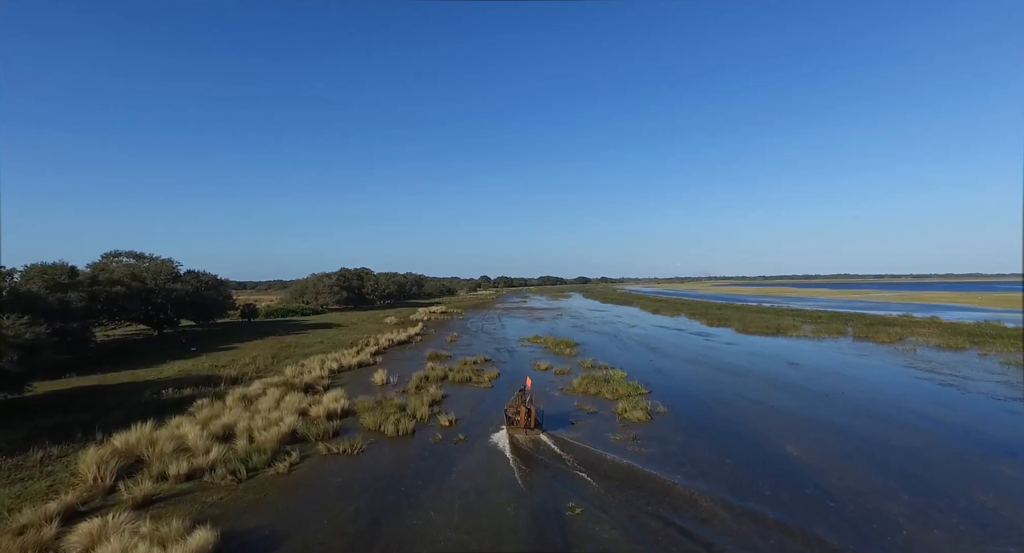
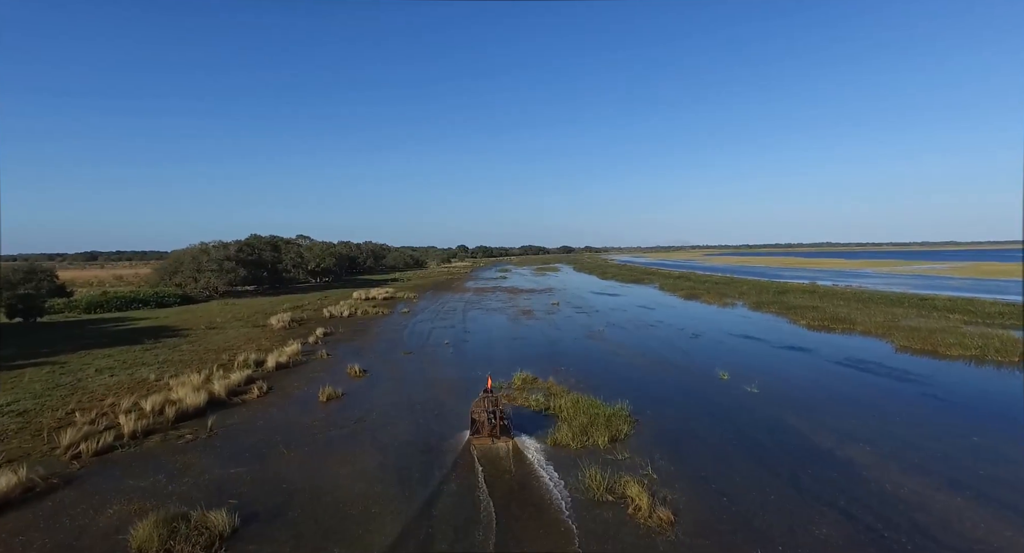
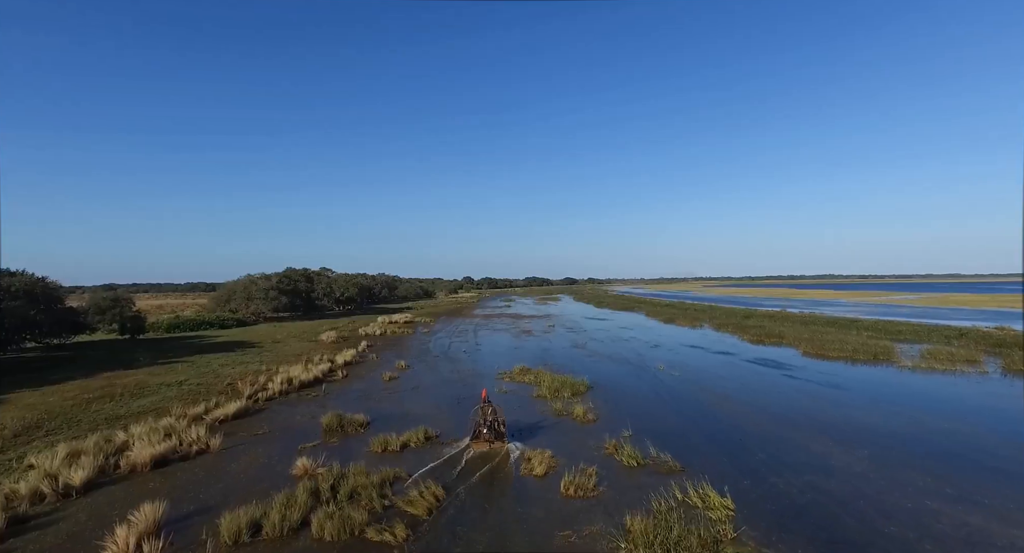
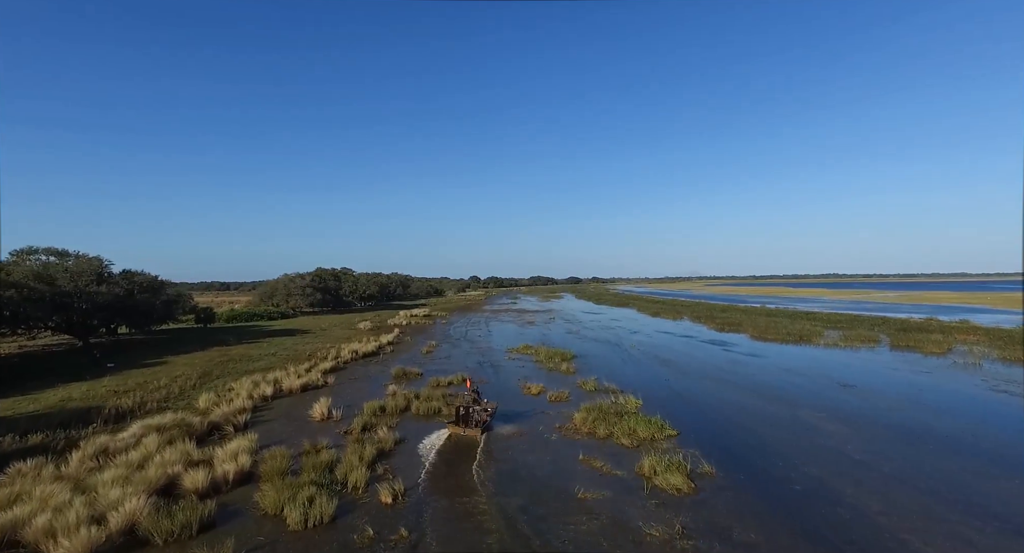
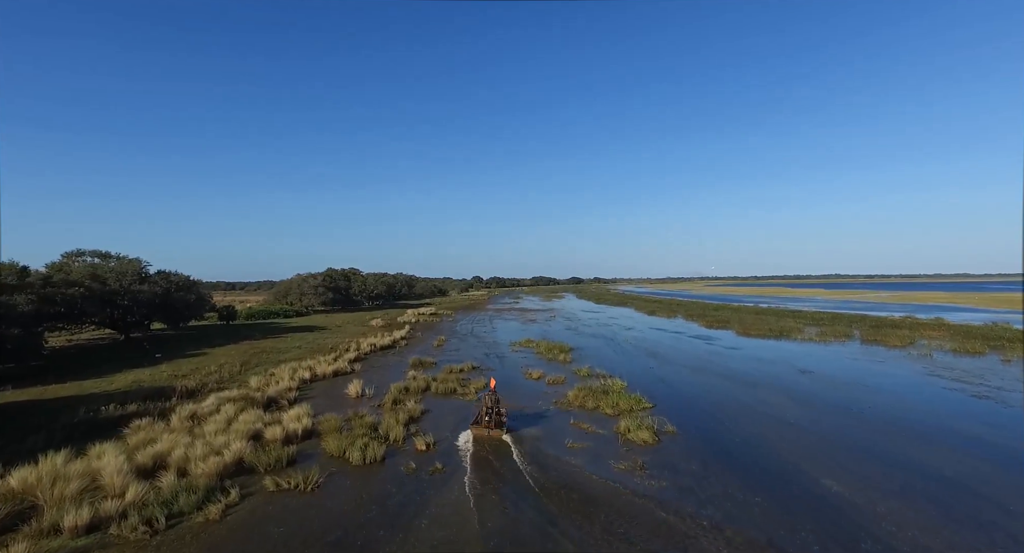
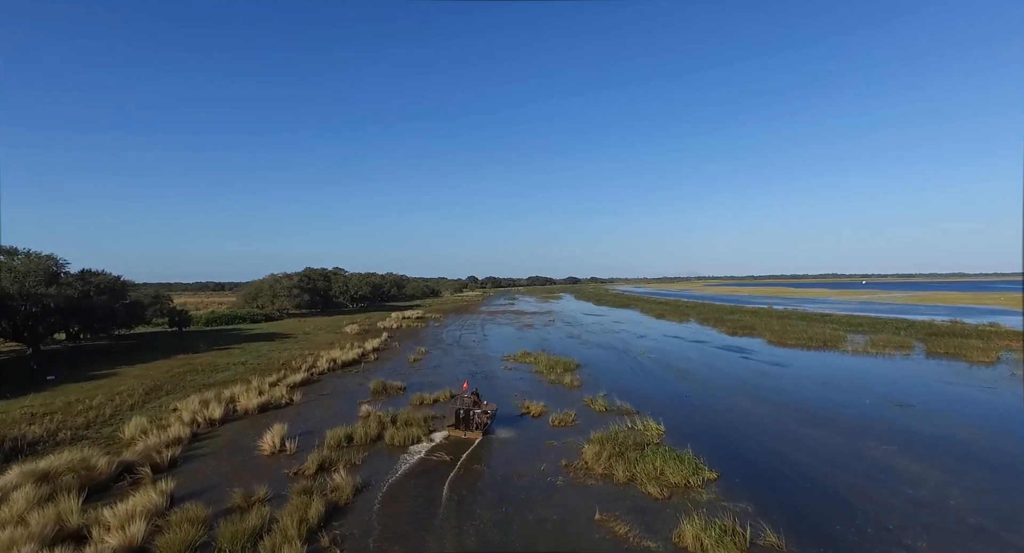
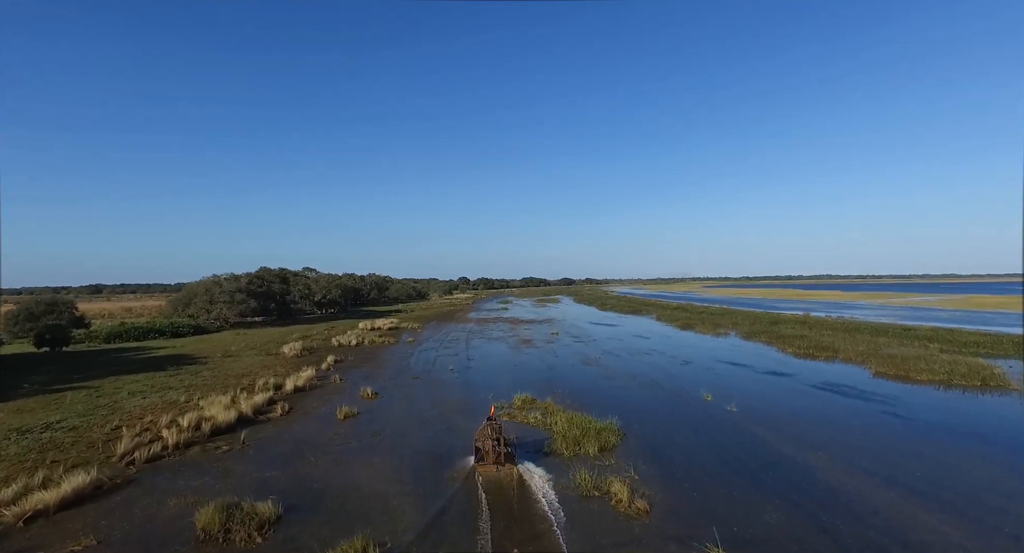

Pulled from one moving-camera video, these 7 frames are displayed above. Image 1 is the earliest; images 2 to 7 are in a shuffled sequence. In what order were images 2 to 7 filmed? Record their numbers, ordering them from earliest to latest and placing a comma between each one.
5, 4, 6, 3, 7, 2
